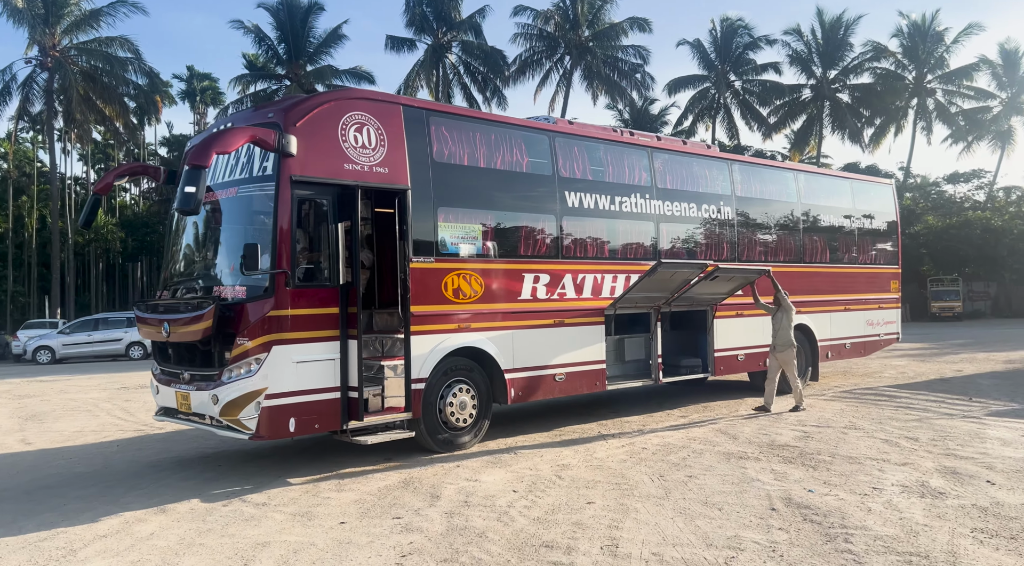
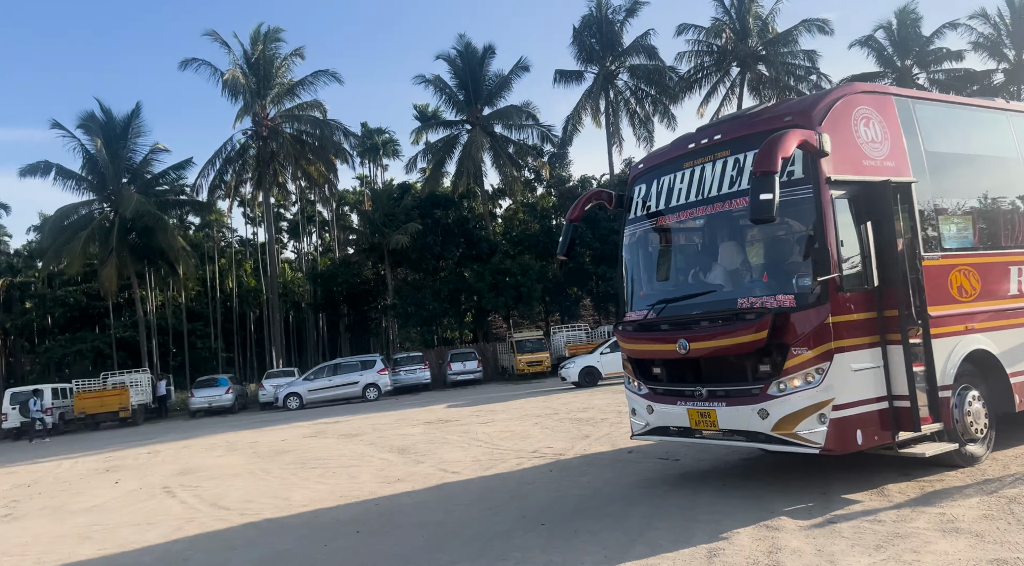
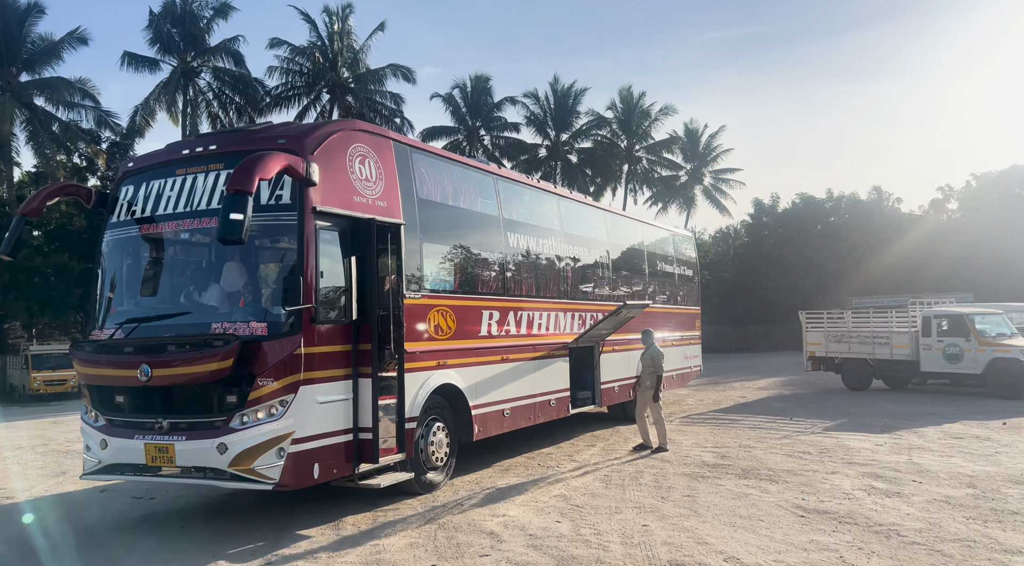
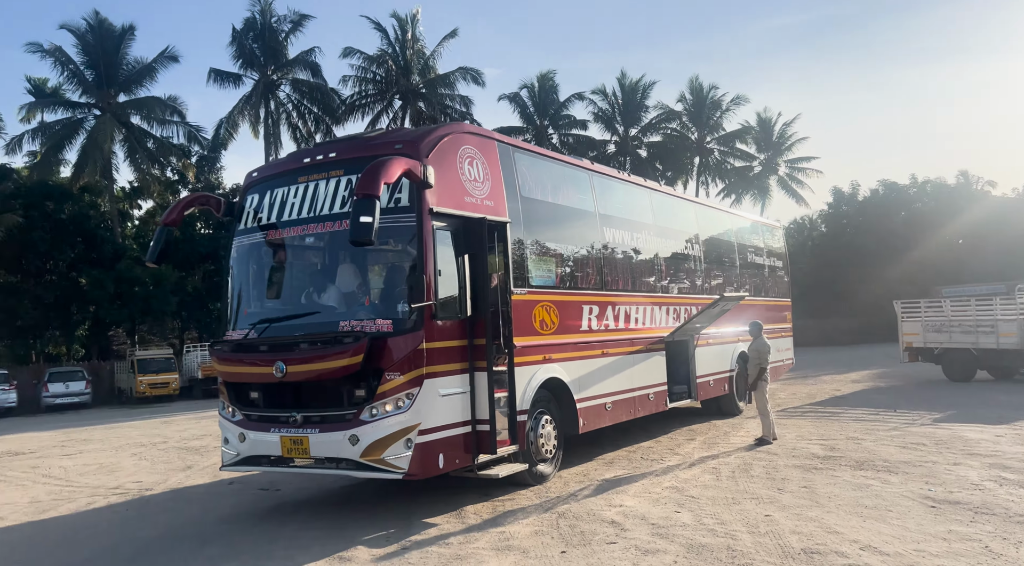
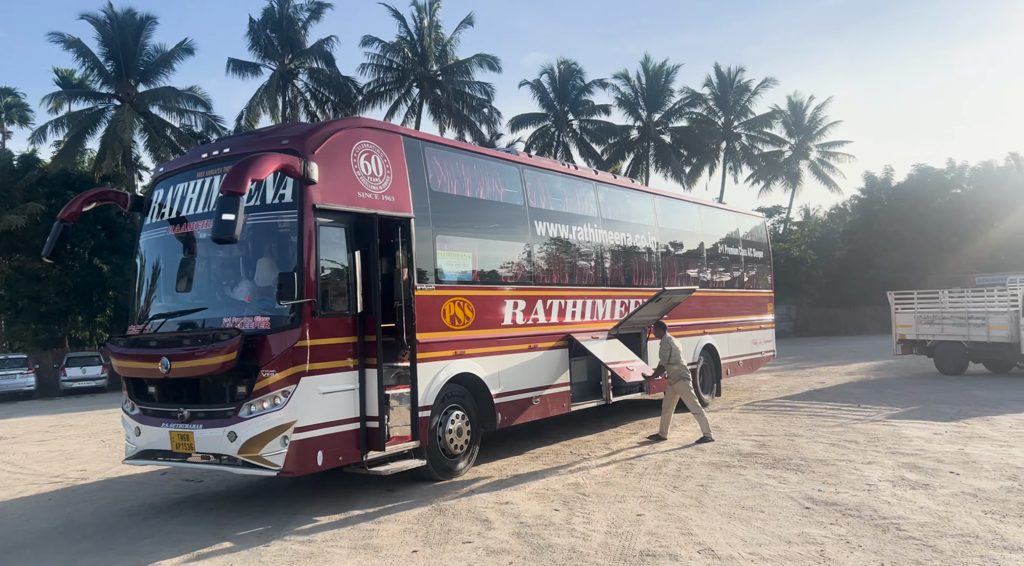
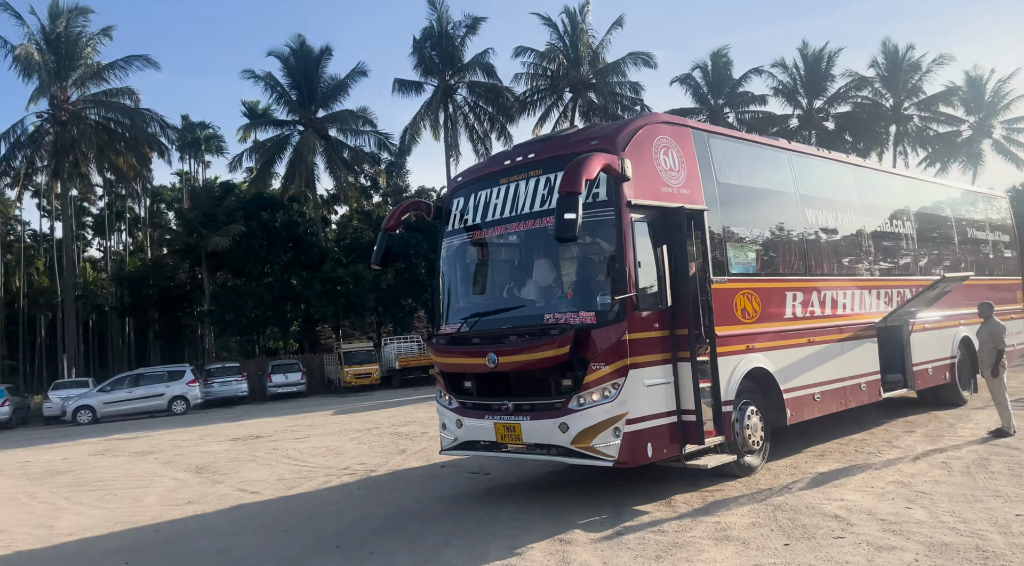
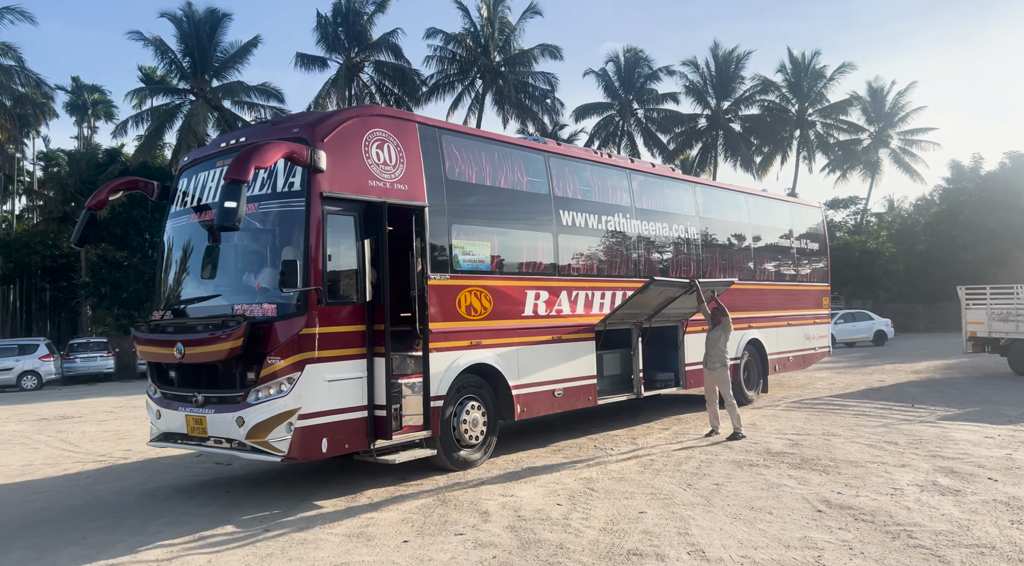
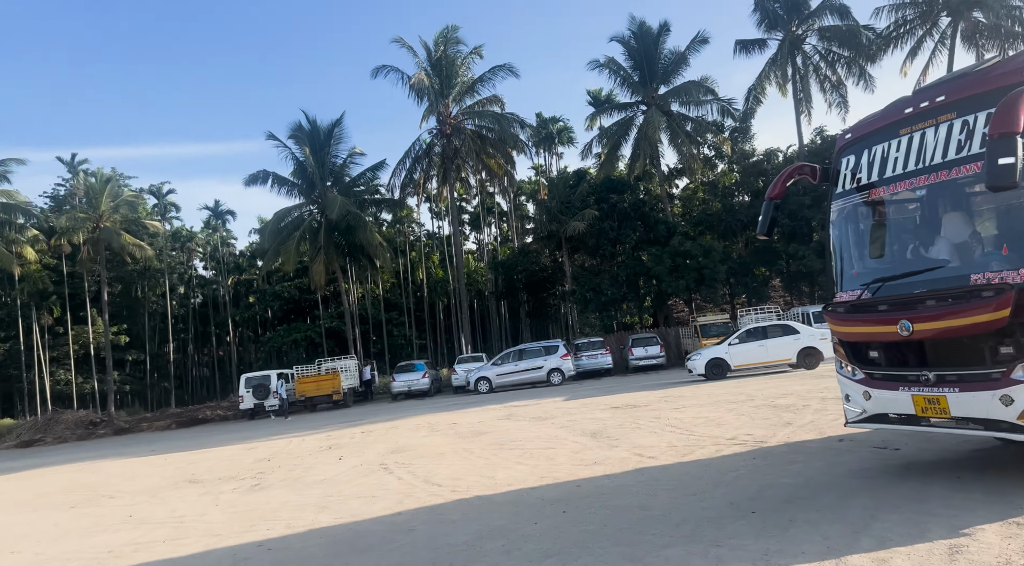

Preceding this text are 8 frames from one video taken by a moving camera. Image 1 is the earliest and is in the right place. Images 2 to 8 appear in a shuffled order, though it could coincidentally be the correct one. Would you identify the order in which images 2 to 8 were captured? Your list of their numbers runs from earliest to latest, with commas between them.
7, 5, 3, 4, 6, 2, 8
